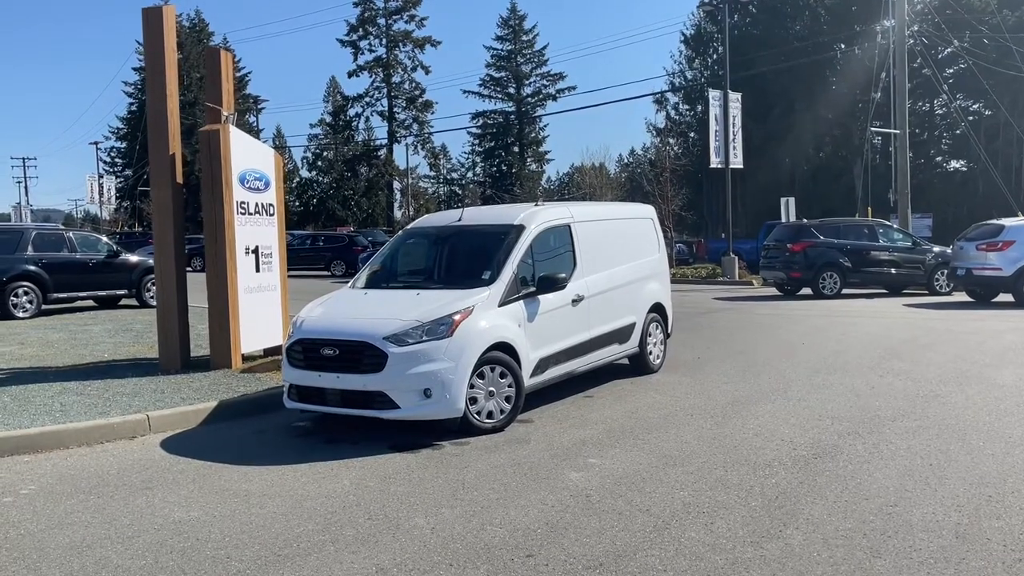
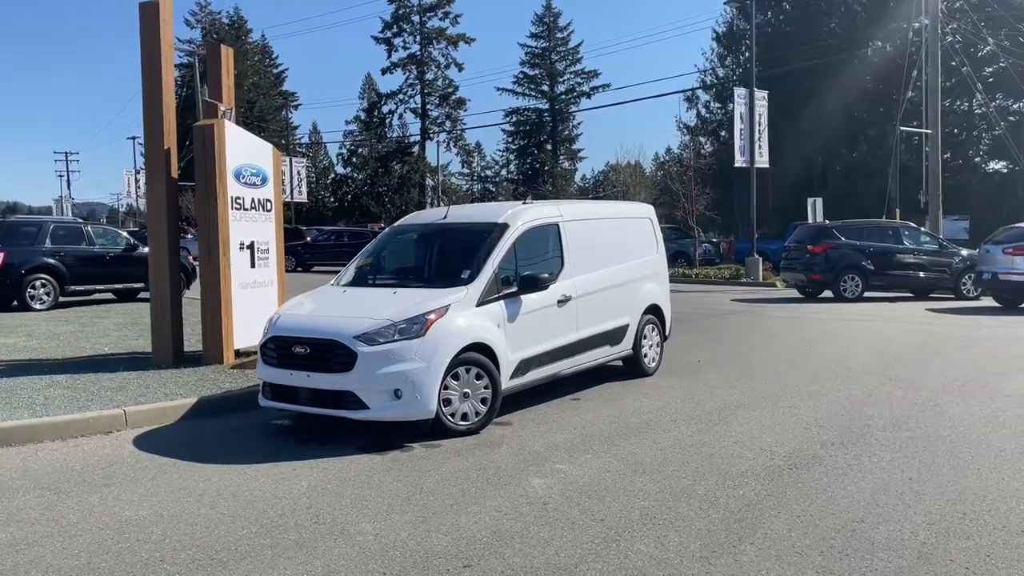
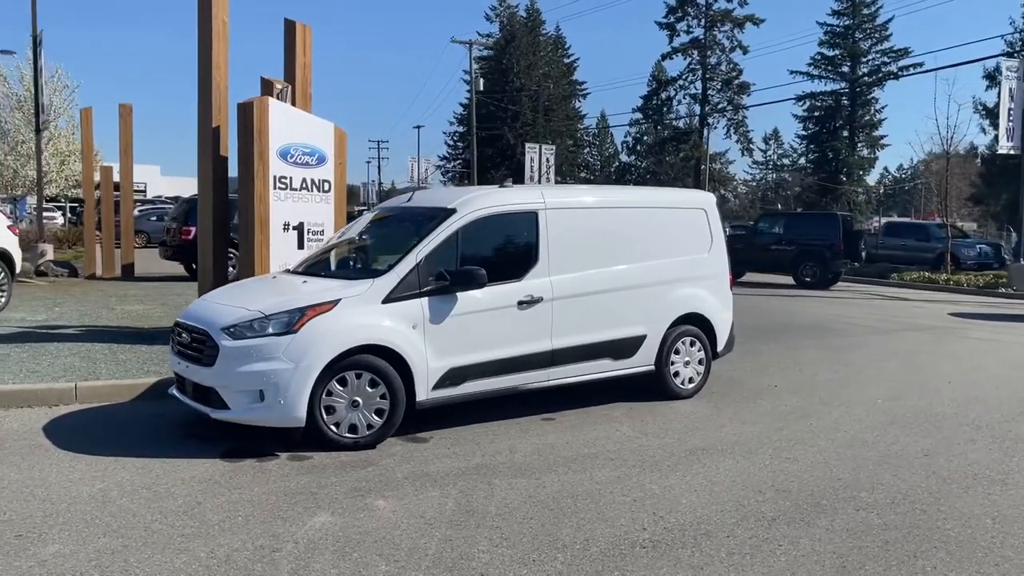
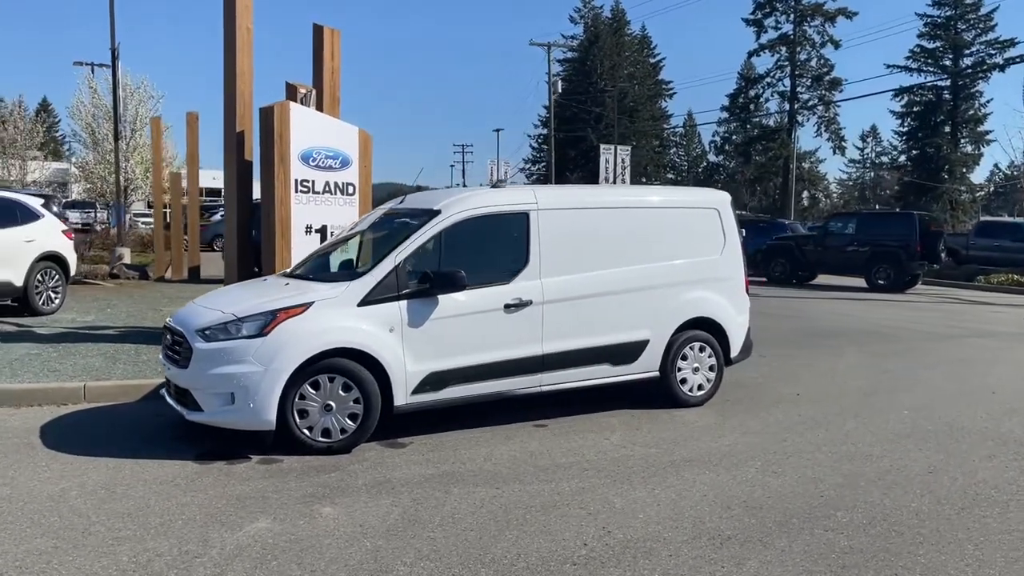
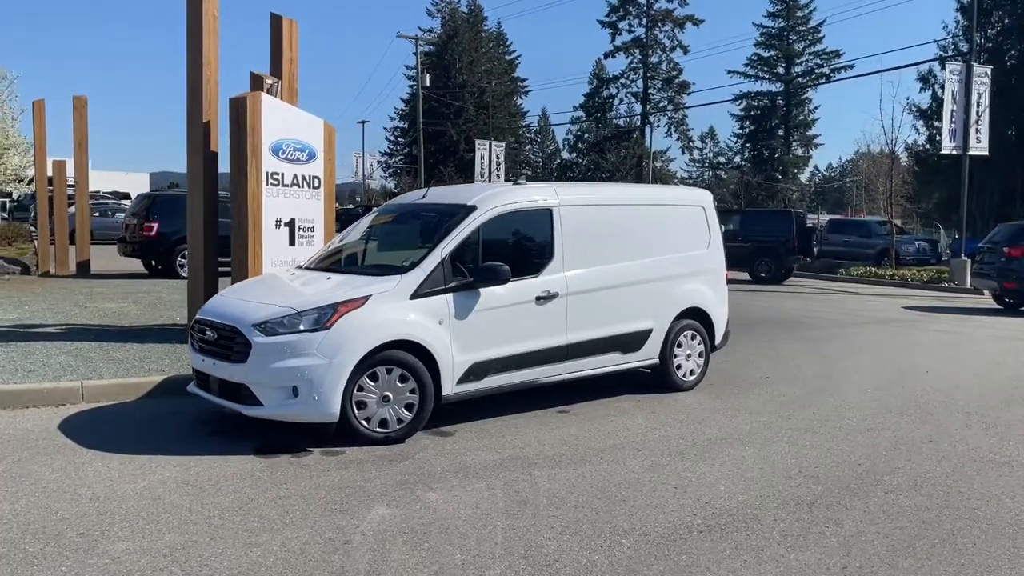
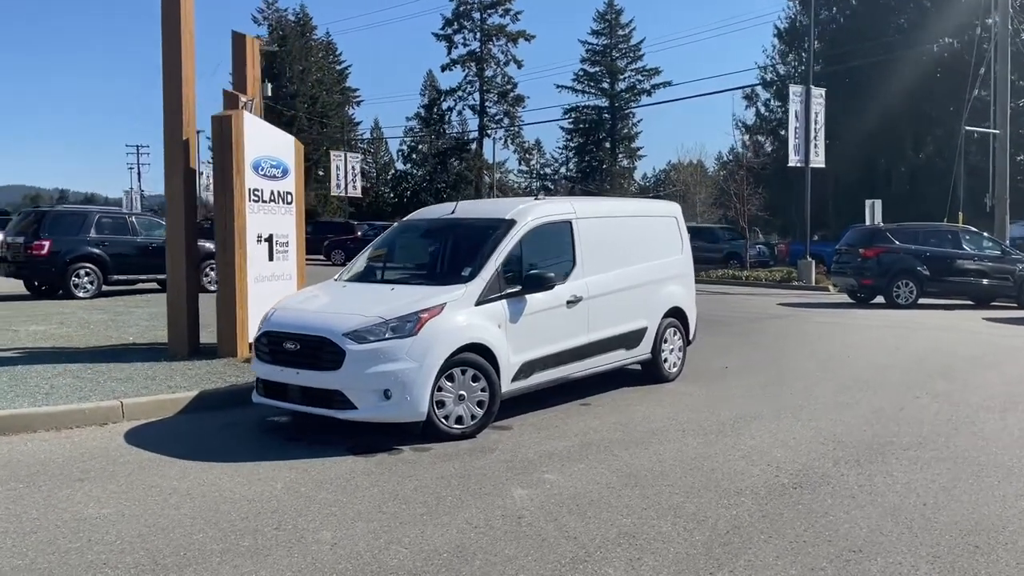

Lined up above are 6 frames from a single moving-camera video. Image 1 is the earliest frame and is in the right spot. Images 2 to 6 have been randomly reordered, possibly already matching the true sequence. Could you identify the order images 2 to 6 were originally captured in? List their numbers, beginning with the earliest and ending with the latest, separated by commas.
2, 6, 5, 3, 4
